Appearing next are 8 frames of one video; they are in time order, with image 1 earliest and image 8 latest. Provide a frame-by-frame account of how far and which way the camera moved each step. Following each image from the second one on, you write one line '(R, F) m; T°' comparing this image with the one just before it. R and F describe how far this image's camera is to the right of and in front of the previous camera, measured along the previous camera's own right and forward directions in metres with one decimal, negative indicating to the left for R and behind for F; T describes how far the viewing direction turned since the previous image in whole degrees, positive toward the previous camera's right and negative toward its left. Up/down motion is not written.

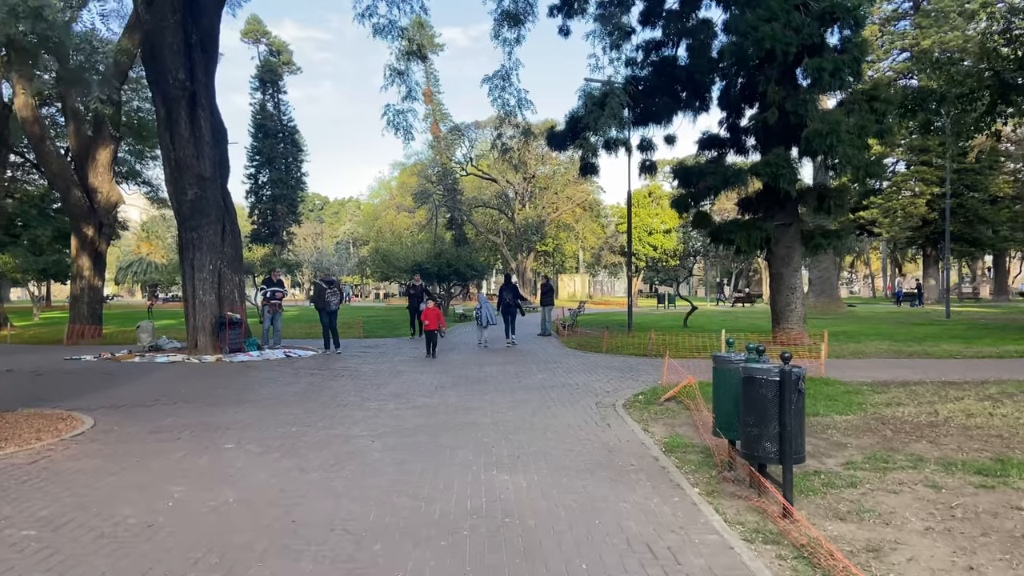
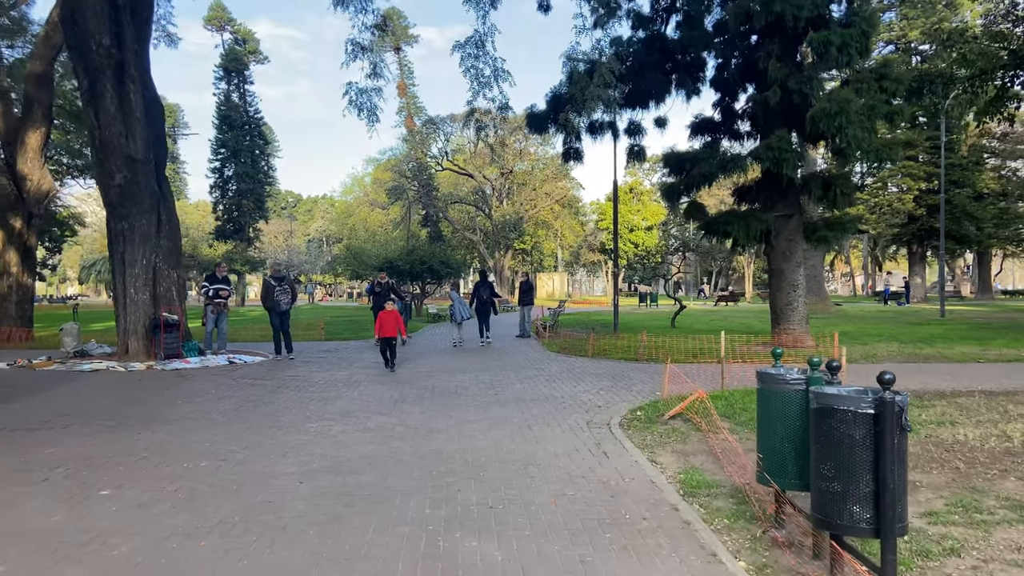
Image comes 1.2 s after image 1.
(0.0, +1.7) m; +2°
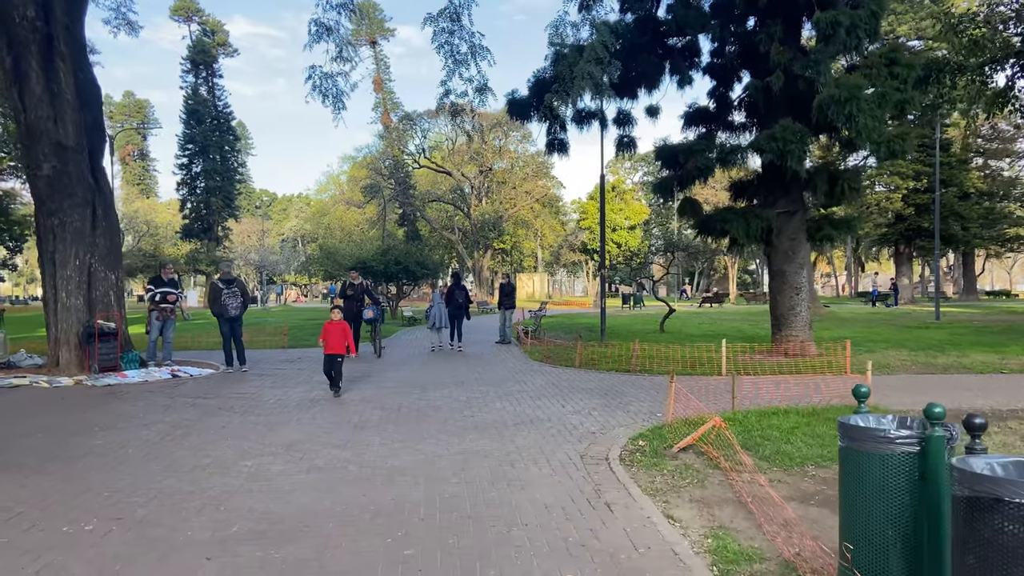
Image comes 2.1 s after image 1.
(0.0, +1.4) m; +2°
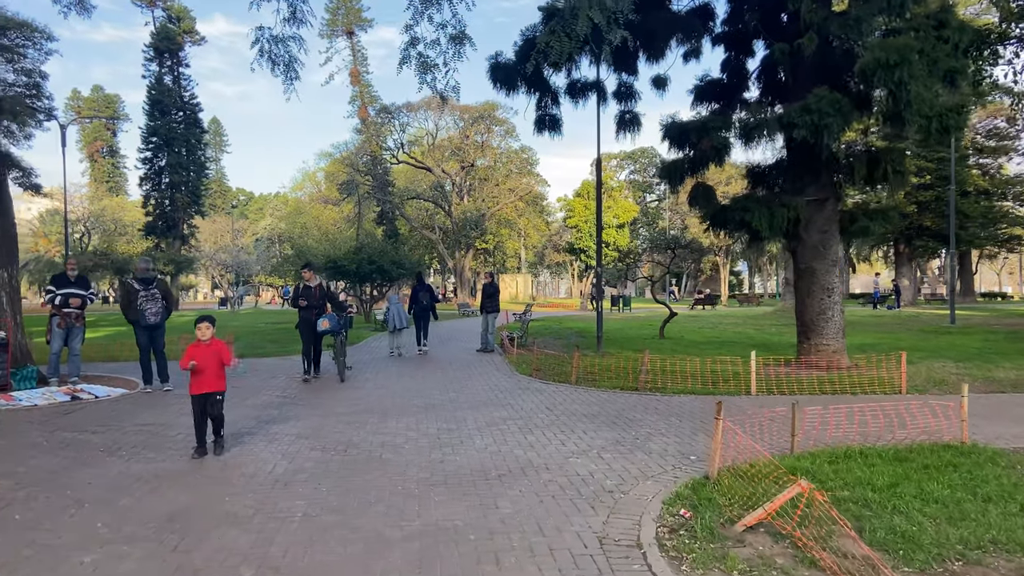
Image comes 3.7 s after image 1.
(0.0, +2.2) m; +1°
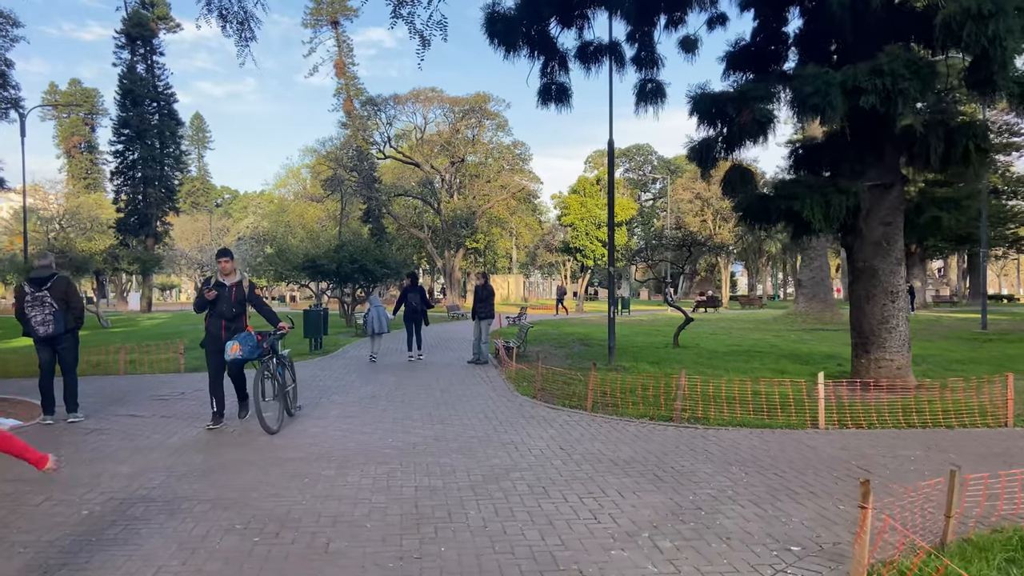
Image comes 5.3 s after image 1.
(-0.1, +2.2) m; +1°
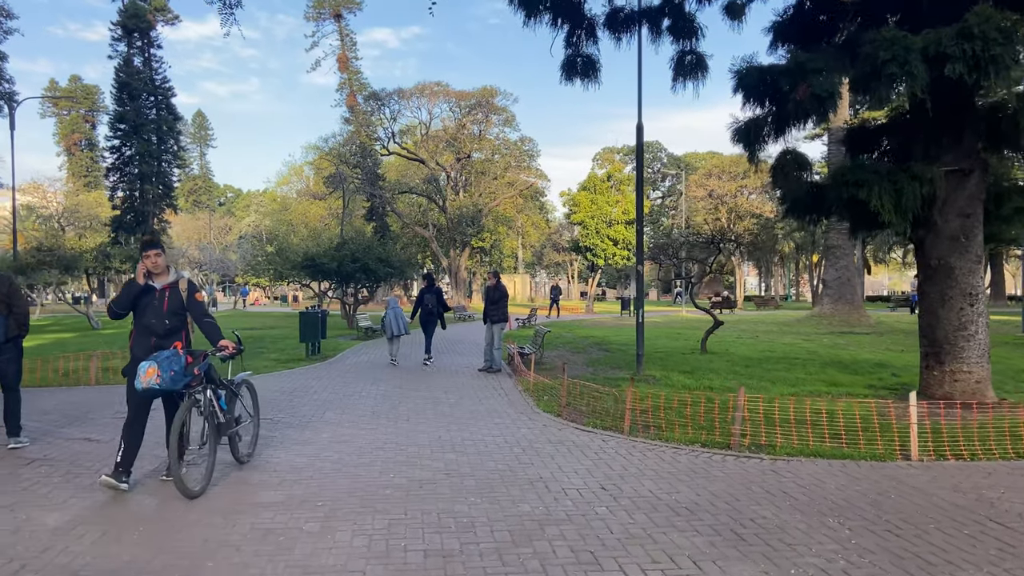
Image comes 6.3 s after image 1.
(-0.2, +1.3) m; 0°
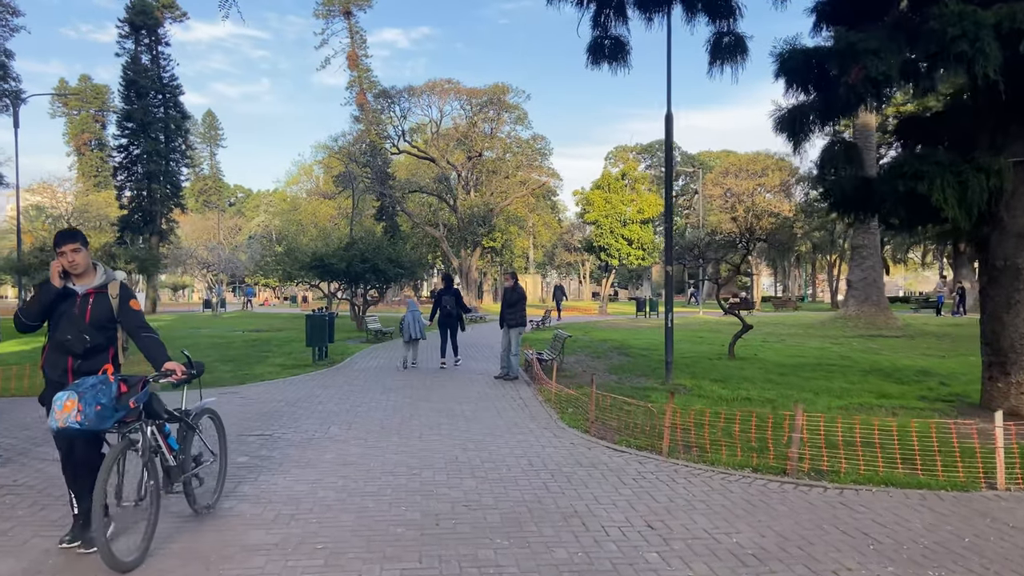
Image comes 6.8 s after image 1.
(-0.1, +0.8) m; -1°
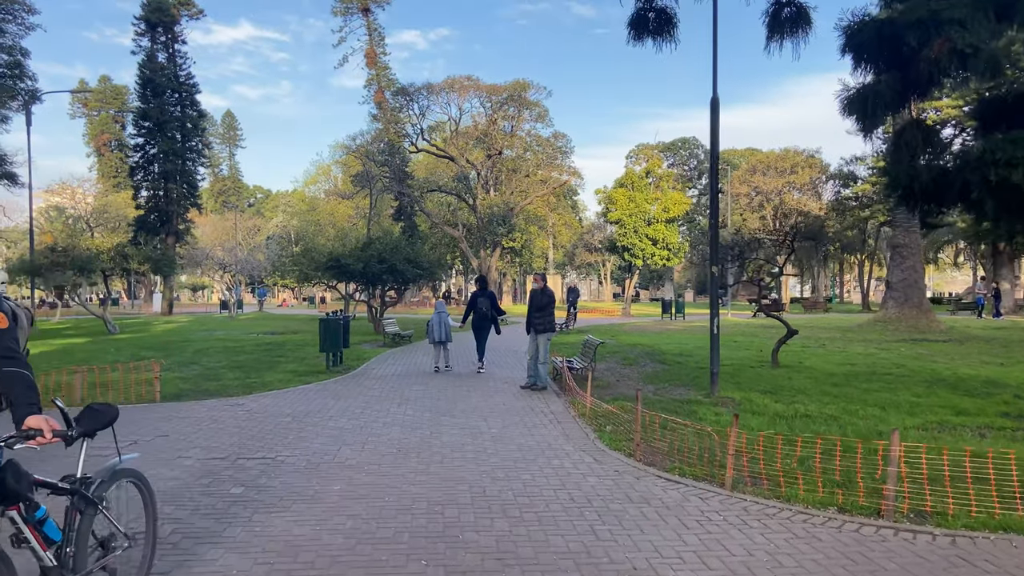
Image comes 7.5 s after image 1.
(-0.1, +0.9) m; -1°
